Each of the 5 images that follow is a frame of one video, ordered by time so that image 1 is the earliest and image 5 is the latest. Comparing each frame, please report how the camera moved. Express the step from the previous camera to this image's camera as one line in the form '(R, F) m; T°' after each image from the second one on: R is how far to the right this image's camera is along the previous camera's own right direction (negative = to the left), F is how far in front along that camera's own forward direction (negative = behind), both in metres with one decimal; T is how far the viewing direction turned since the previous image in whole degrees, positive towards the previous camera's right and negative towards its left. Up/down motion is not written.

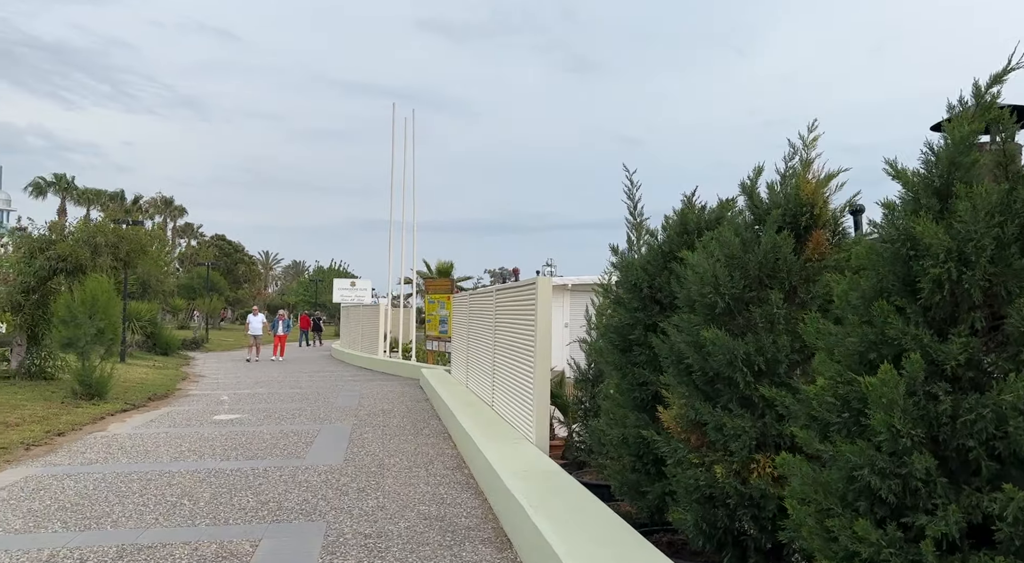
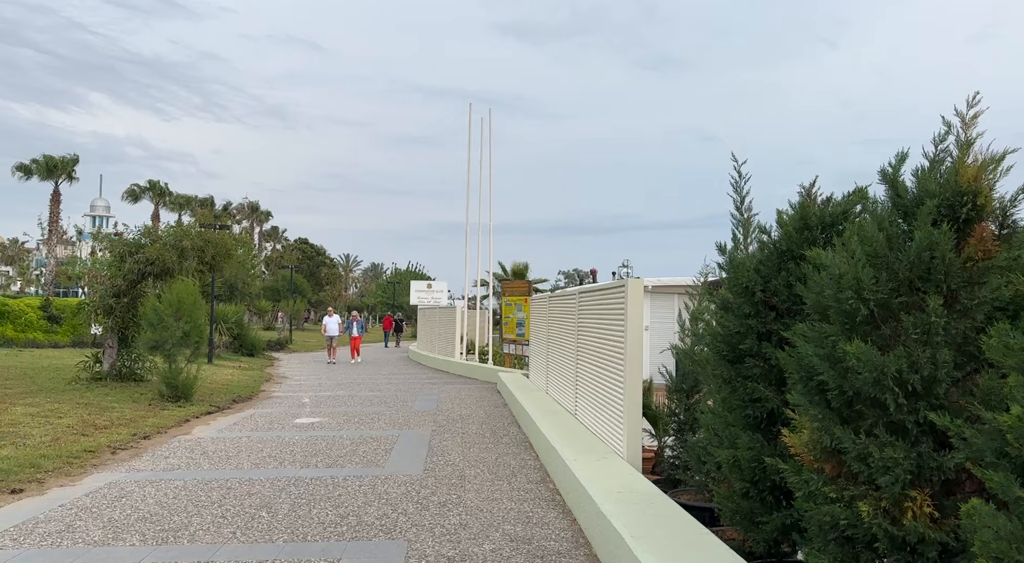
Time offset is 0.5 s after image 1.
(-0.1, +0.4) m; -6°
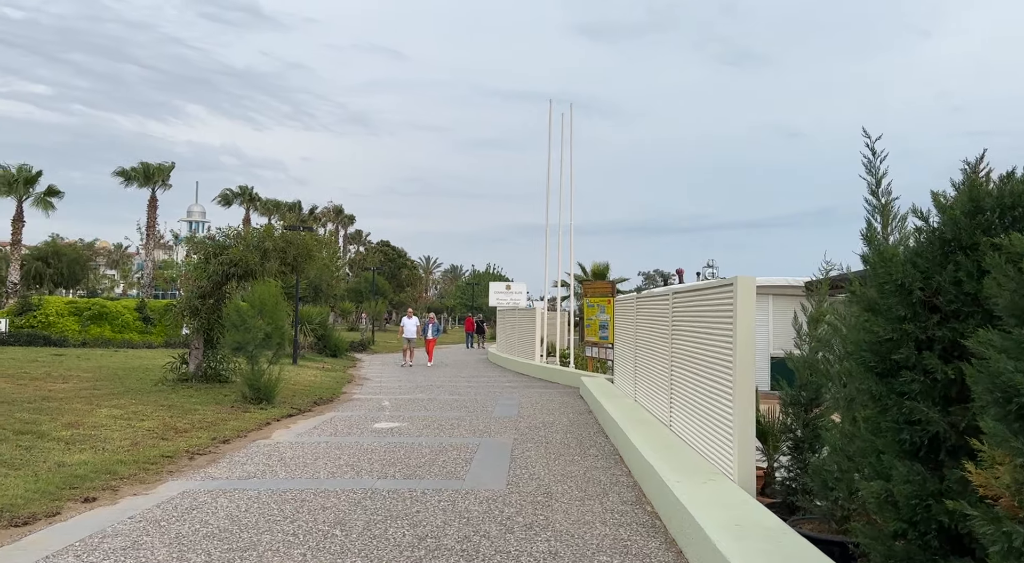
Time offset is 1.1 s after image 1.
(-0.1, +0.6) m; -6°
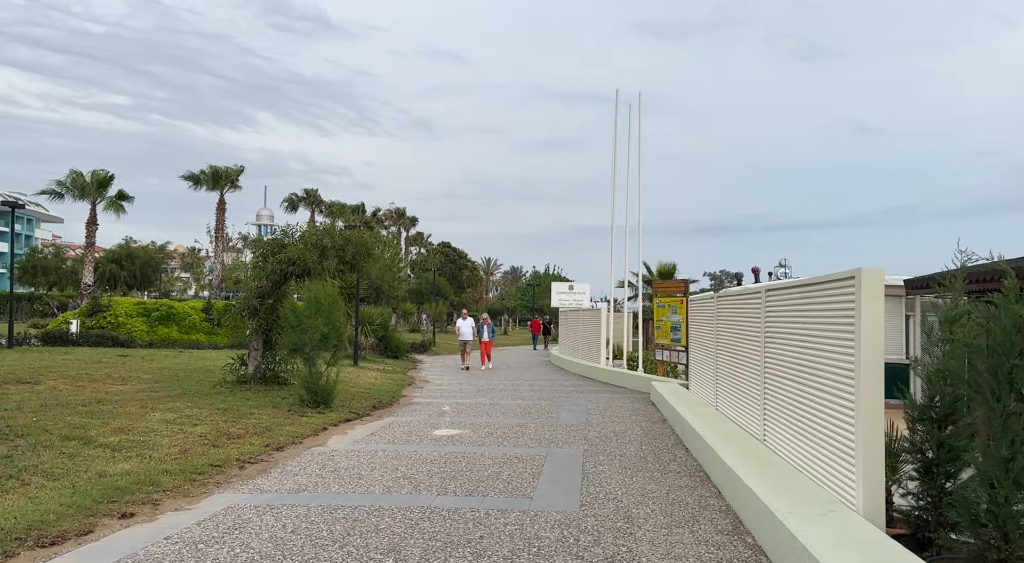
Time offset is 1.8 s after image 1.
(-0.1, +0.7) m; -5°
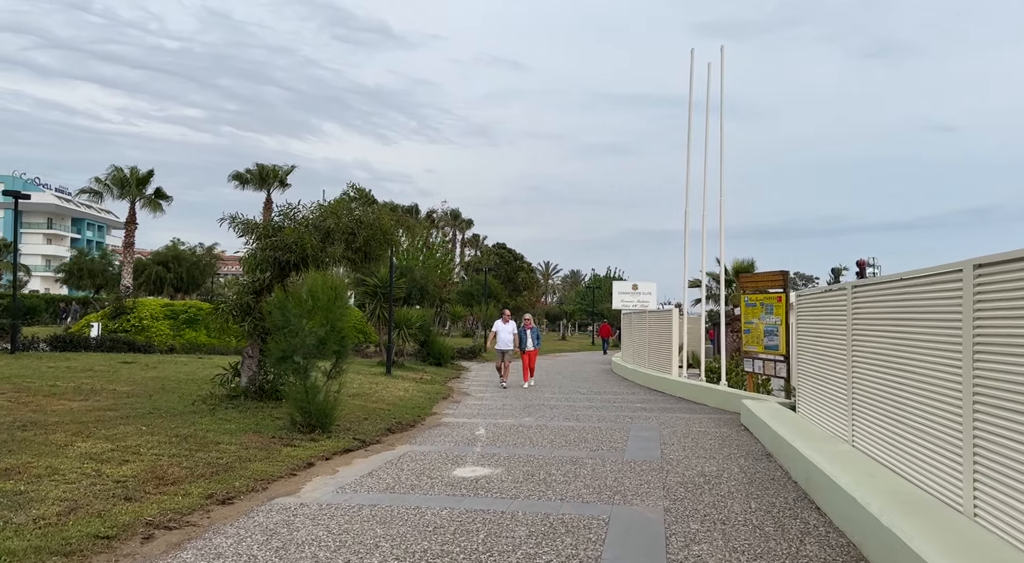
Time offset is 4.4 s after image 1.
(+0.1, +2.6) m; -5°
